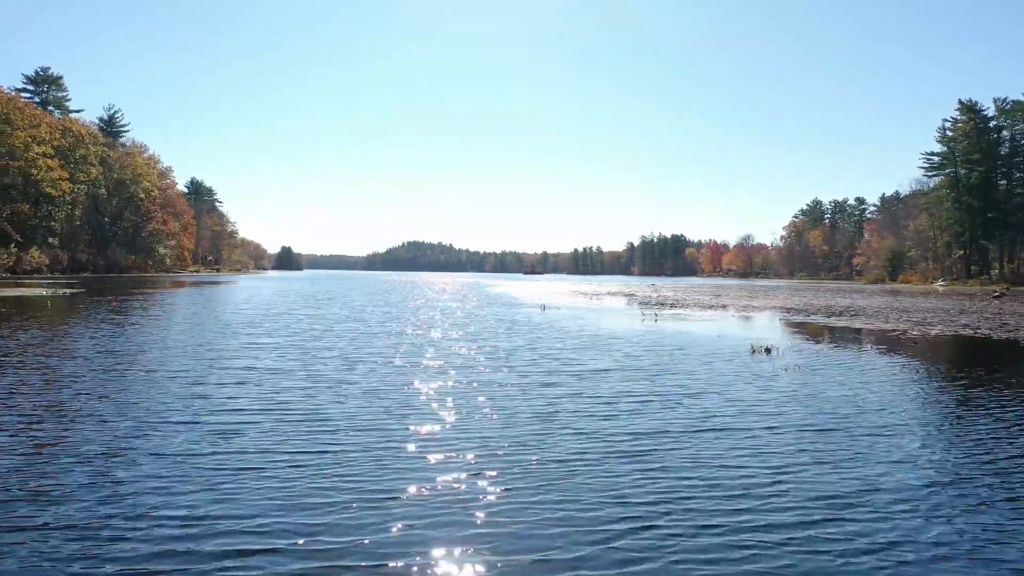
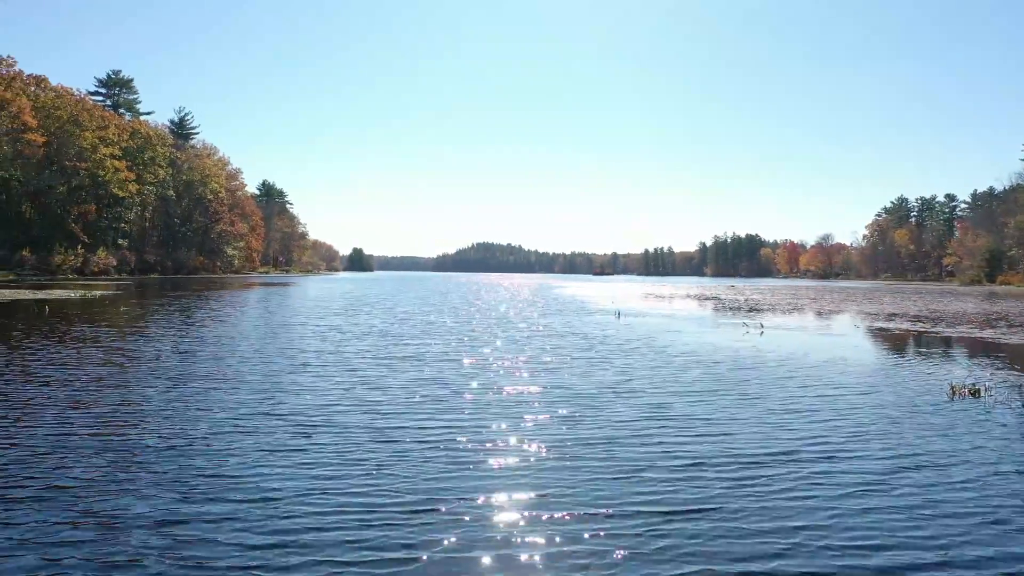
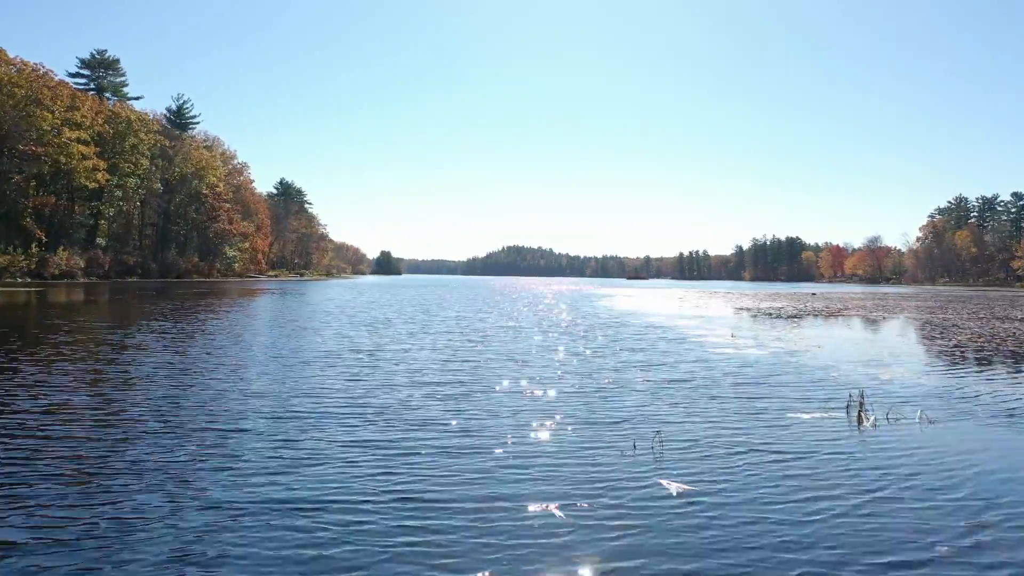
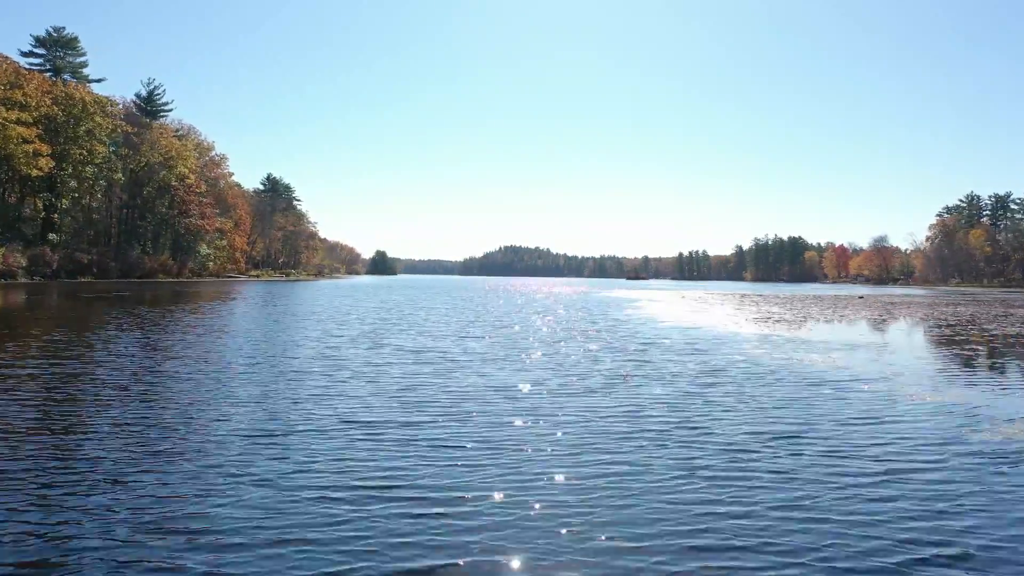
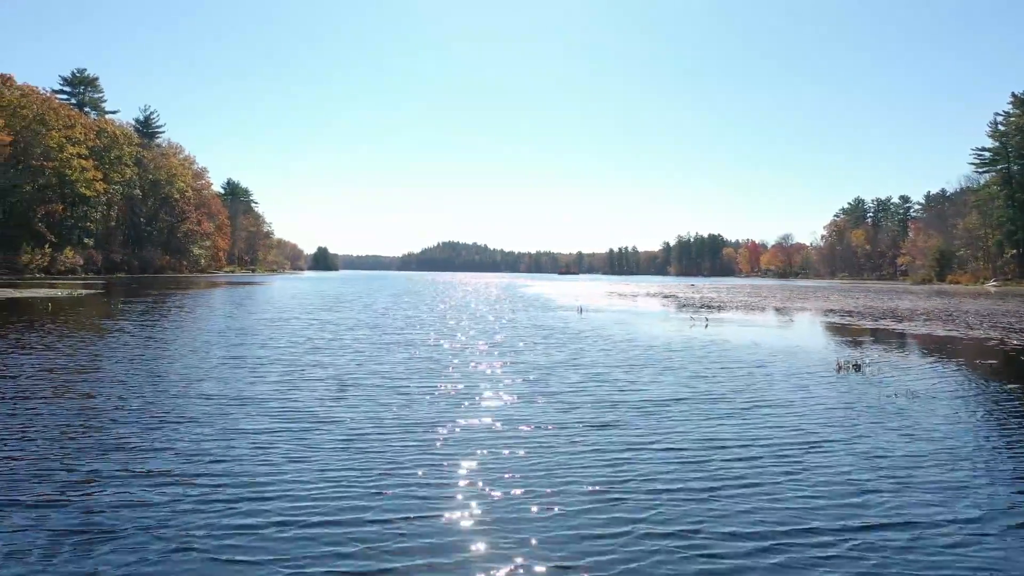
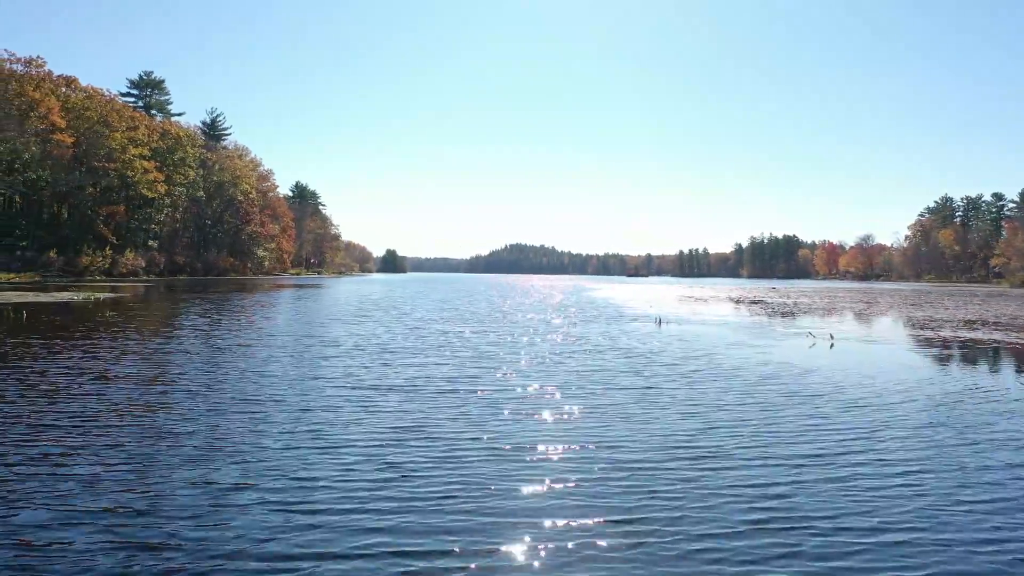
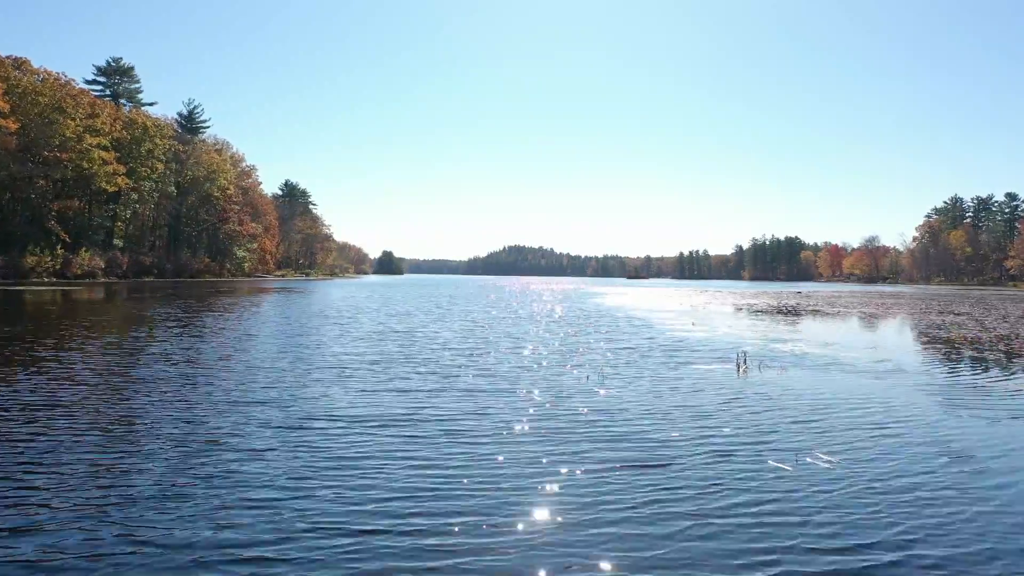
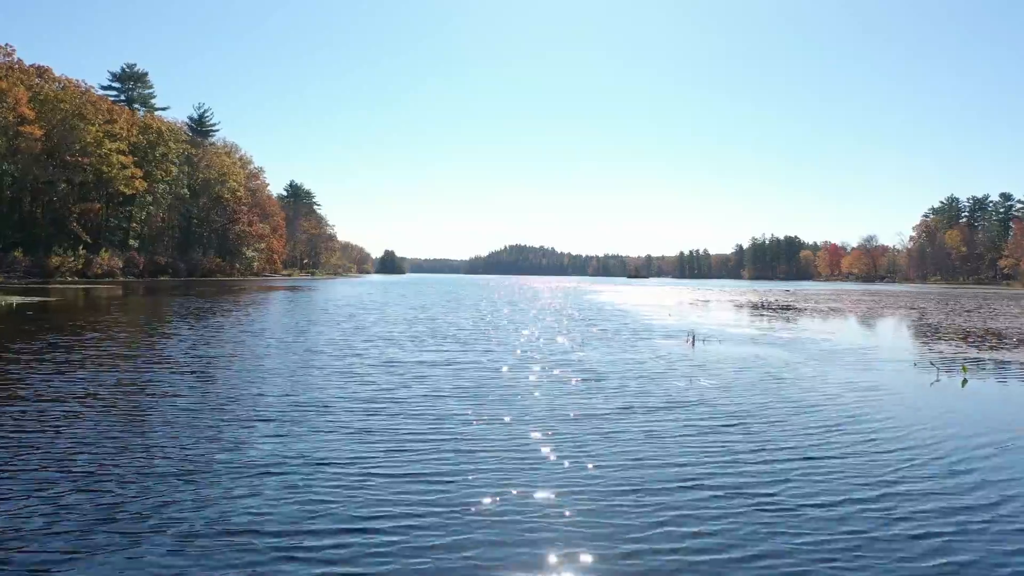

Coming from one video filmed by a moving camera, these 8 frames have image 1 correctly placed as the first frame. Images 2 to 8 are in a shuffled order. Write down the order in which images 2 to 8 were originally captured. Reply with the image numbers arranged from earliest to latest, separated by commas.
5, 2, 6, 8, 7, 3, 4
